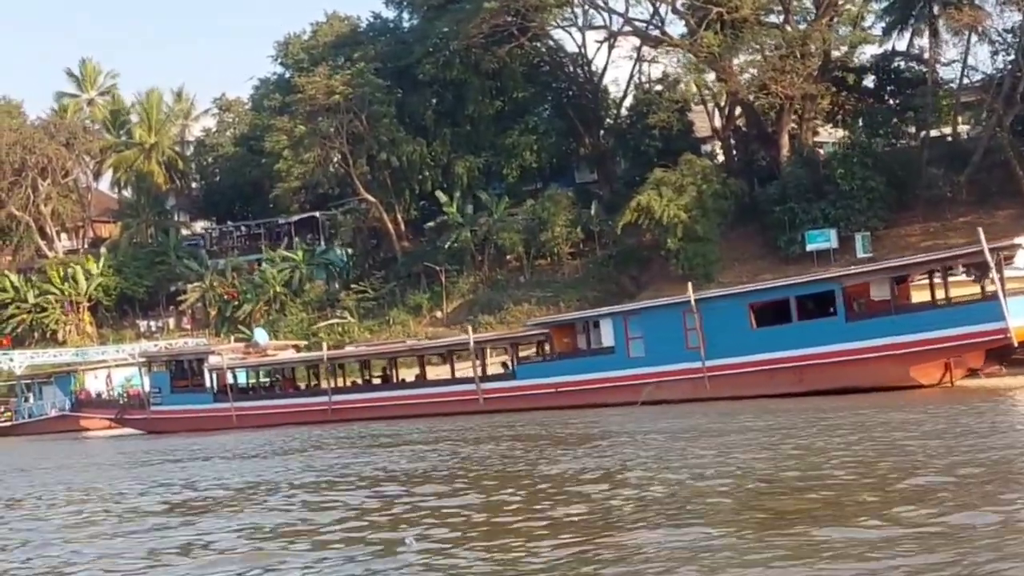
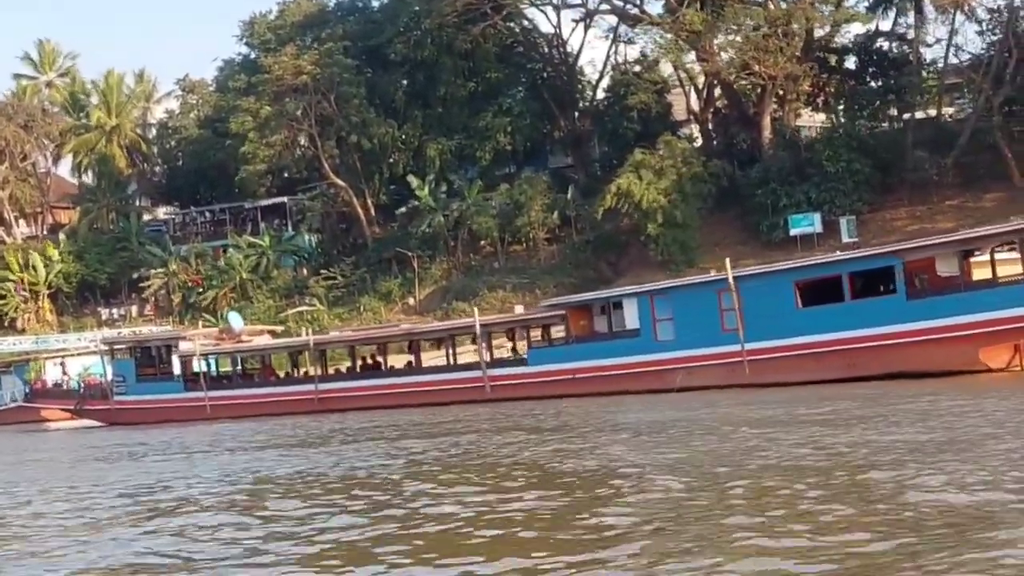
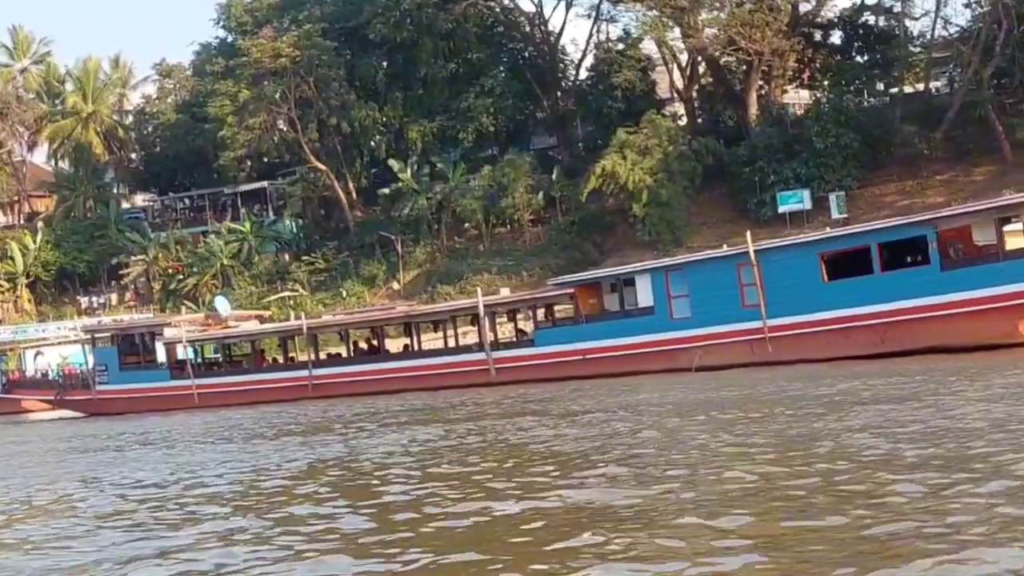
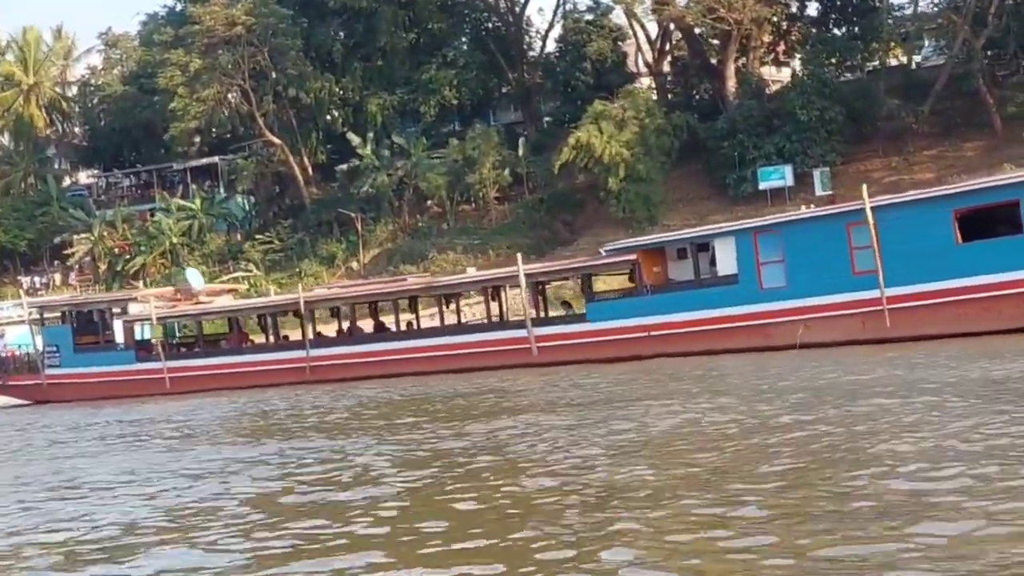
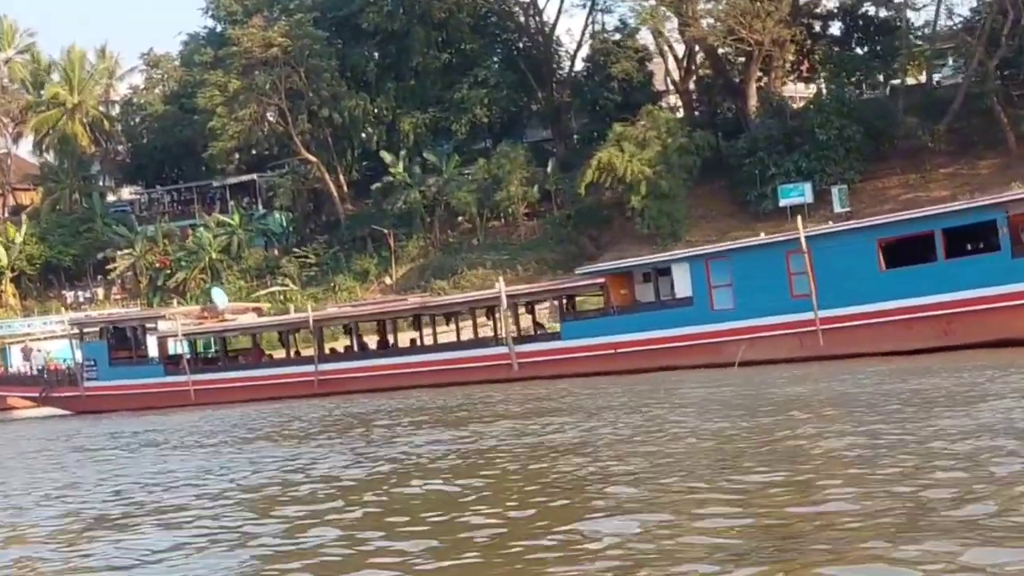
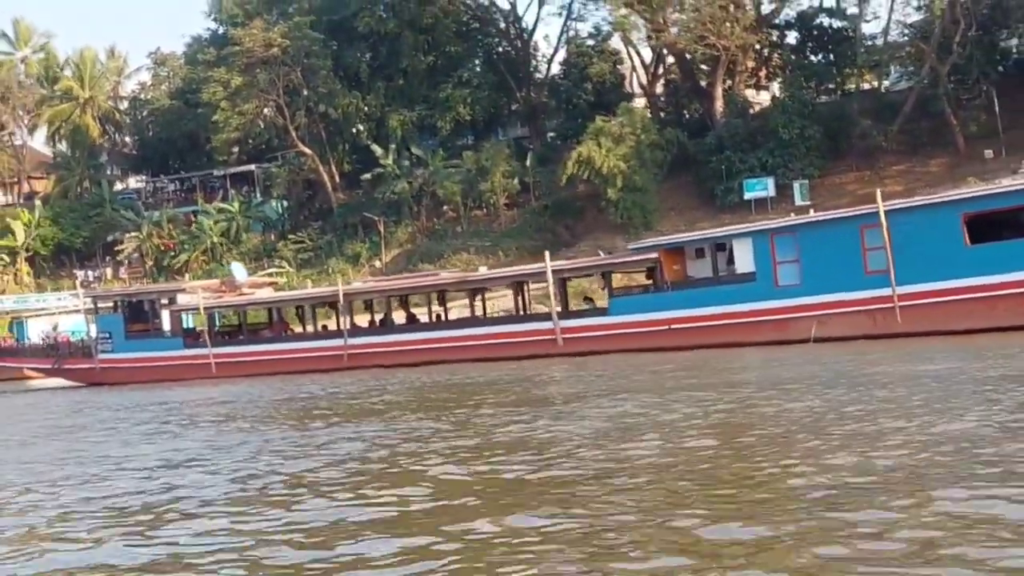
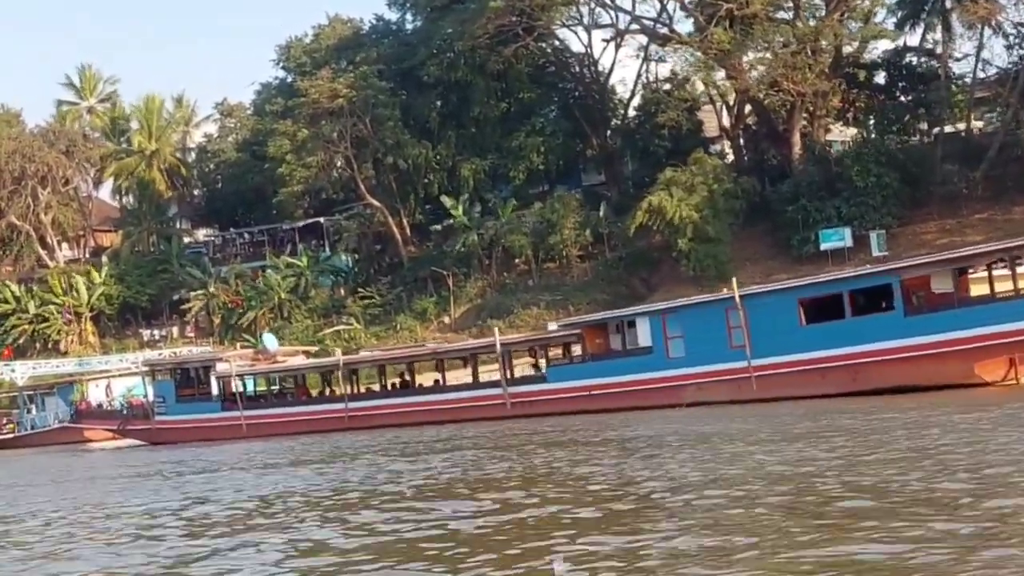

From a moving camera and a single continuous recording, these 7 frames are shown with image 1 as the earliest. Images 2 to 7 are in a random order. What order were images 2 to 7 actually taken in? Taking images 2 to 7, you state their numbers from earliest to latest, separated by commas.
7, 2, 3, 5, 4, 6
